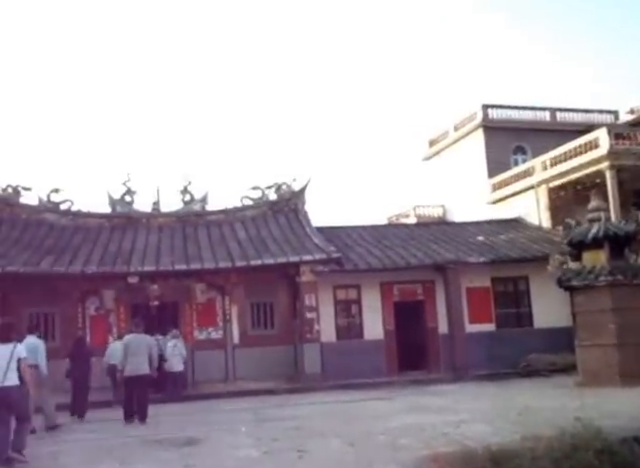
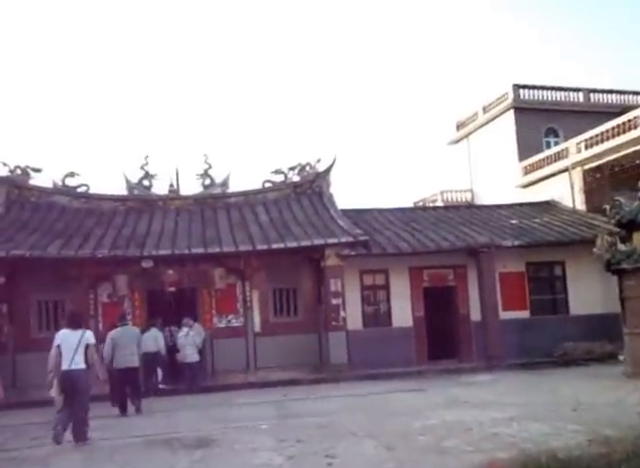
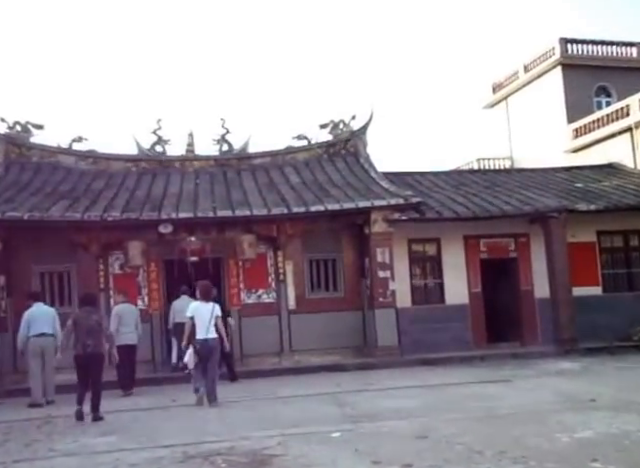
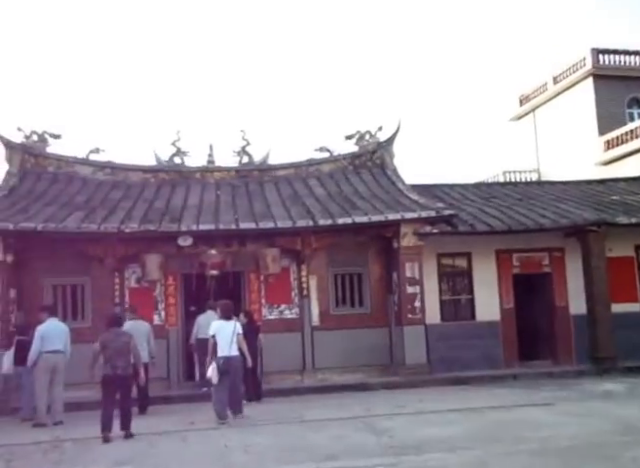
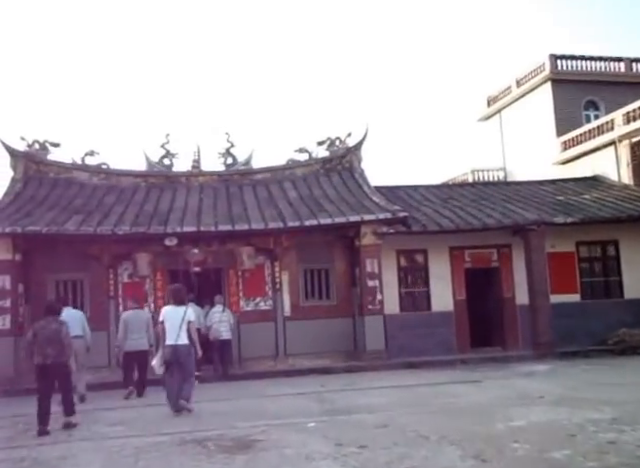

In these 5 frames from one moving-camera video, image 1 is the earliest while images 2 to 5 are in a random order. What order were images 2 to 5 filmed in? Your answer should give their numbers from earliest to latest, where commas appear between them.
2, 5, 3, 4
